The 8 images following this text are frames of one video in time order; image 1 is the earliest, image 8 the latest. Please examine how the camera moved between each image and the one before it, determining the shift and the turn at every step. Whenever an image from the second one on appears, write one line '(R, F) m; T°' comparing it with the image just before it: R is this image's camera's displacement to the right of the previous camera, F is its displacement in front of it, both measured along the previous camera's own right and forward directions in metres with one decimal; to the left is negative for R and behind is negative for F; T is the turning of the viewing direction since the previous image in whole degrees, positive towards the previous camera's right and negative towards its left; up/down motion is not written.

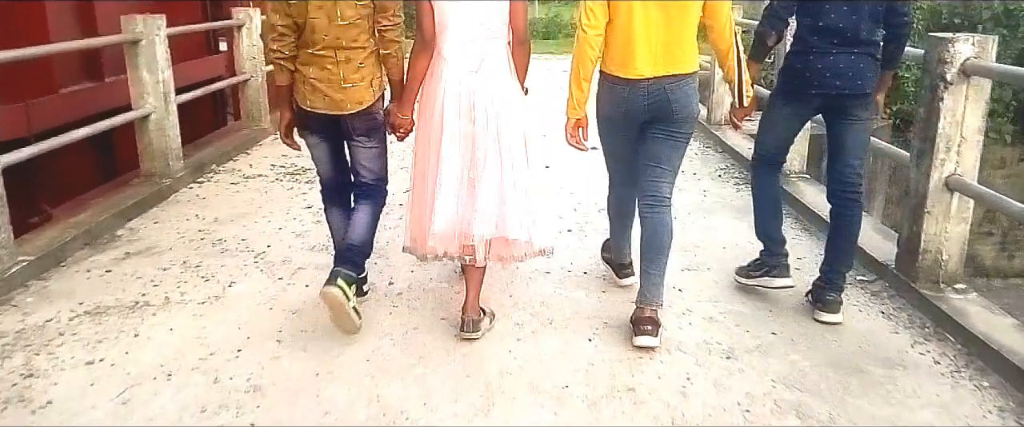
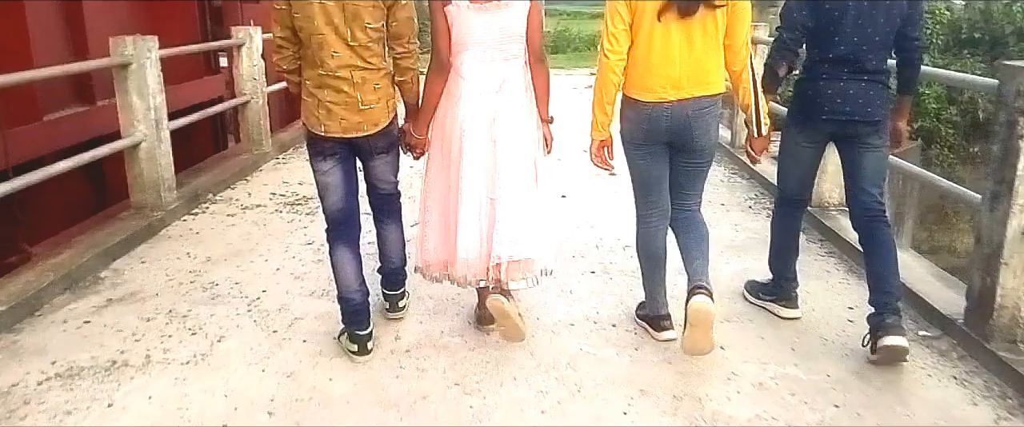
(-0.1, +0.3) m; 0°
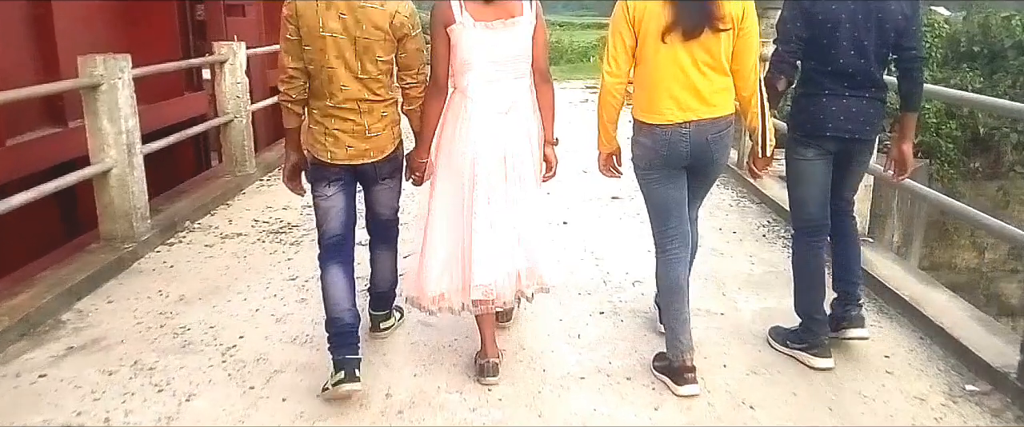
(0.0, +0.3) m; +1°
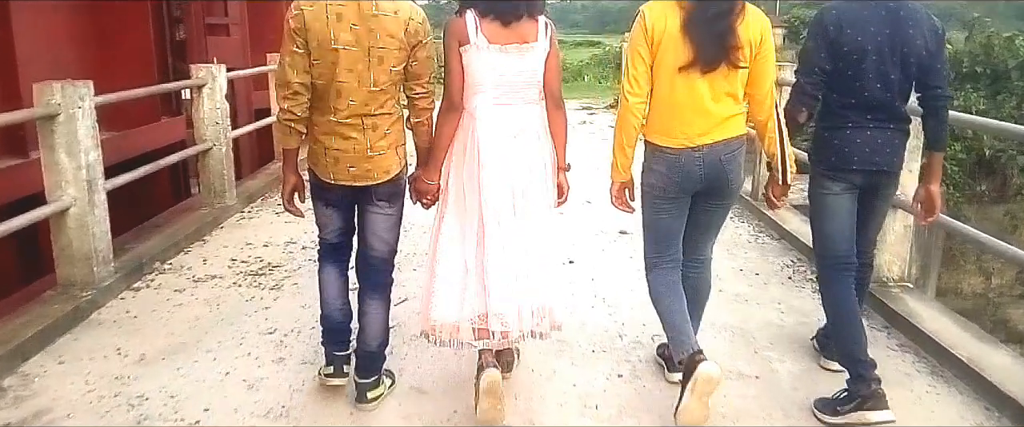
(-0.1, +0.4) m; +1°
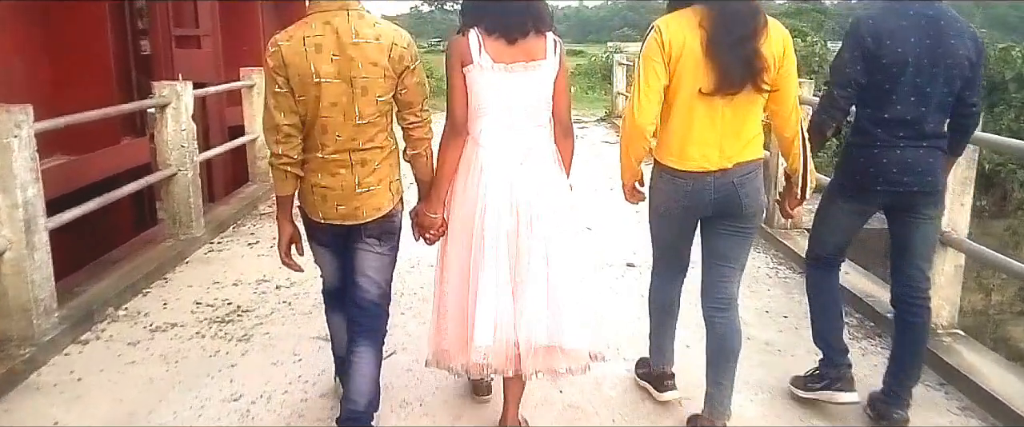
(-0.1, +0.4) m; +1°
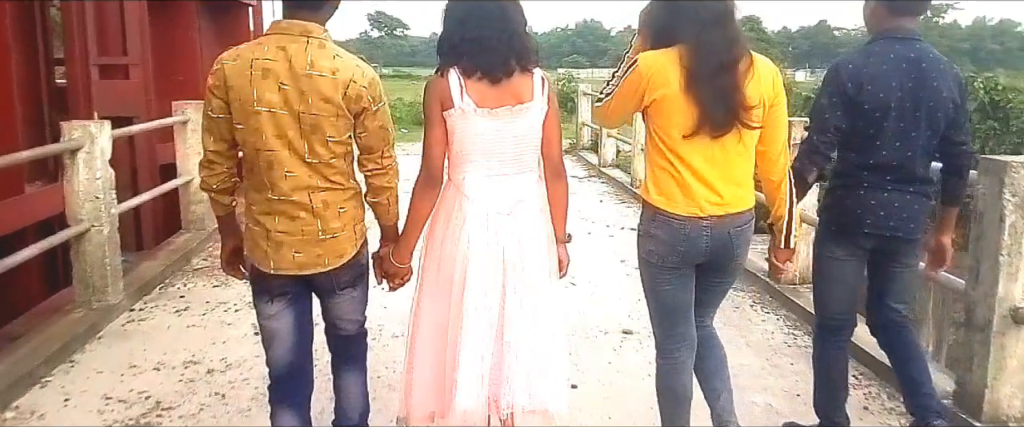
(-0.1, +0.6) m; +4°
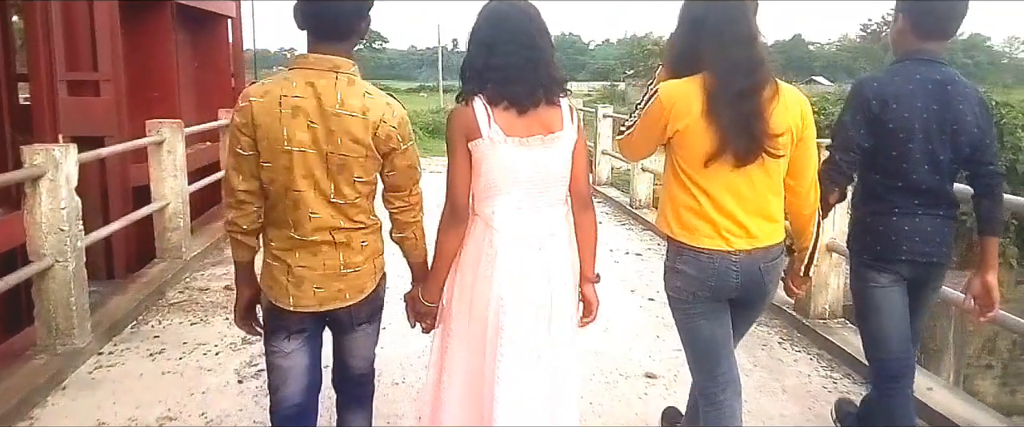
(-0.1, +0.3) m; +2°
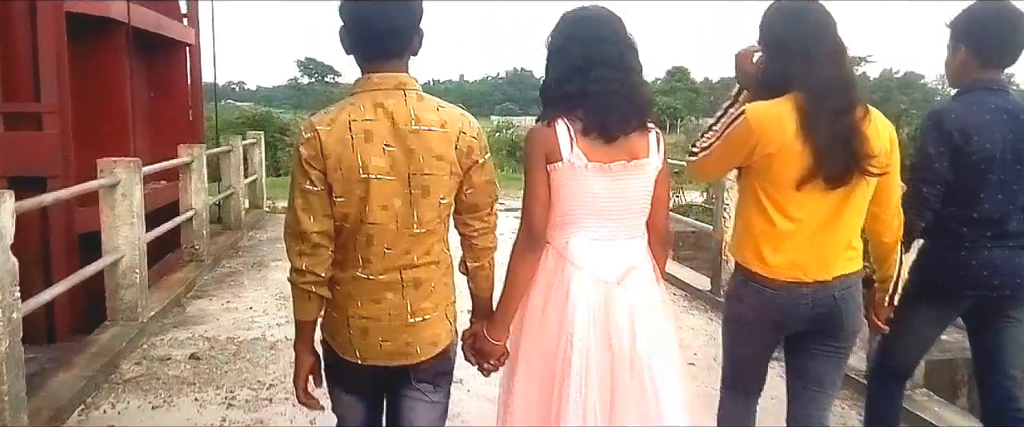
(-0.4, +0.6) m; +4°
